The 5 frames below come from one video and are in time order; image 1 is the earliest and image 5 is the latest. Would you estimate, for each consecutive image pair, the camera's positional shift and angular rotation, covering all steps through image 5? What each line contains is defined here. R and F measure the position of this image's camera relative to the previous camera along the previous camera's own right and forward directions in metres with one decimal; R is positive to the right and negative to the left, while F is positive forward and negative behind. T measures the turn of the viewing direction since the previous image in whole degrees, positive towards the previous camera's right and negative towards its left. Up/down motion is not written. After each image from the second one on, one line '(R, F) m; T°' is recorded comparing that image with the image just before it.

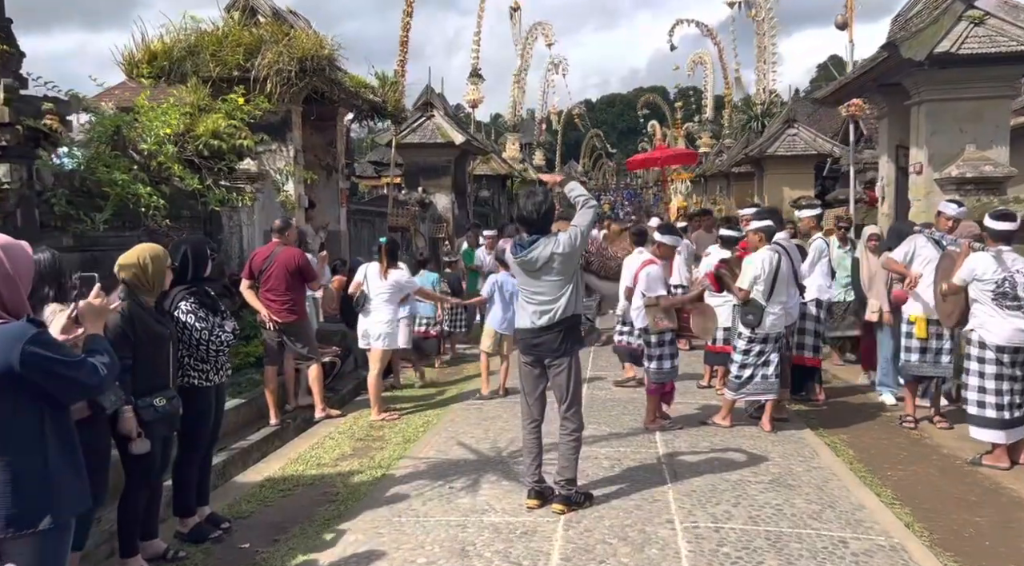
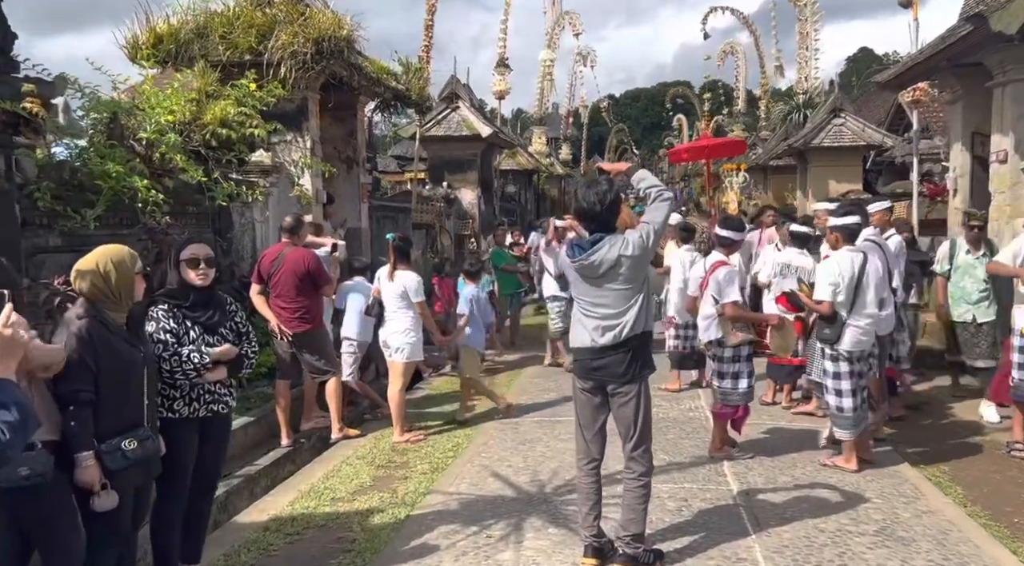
(-0.1, +0.9) m; -1°
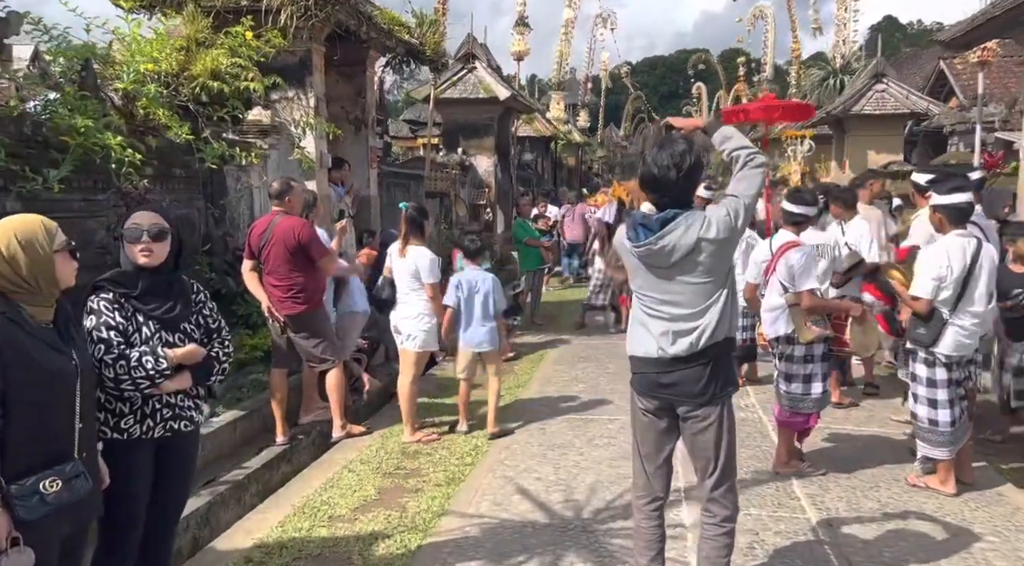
(-0.1, +0.9) m; -1°
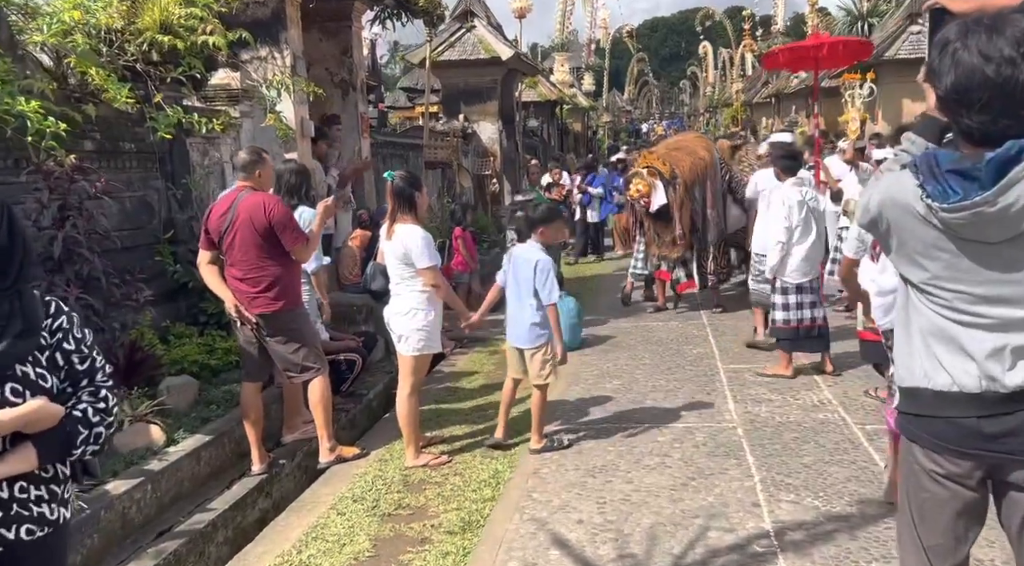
(-0.1, +1.2) m; 0°
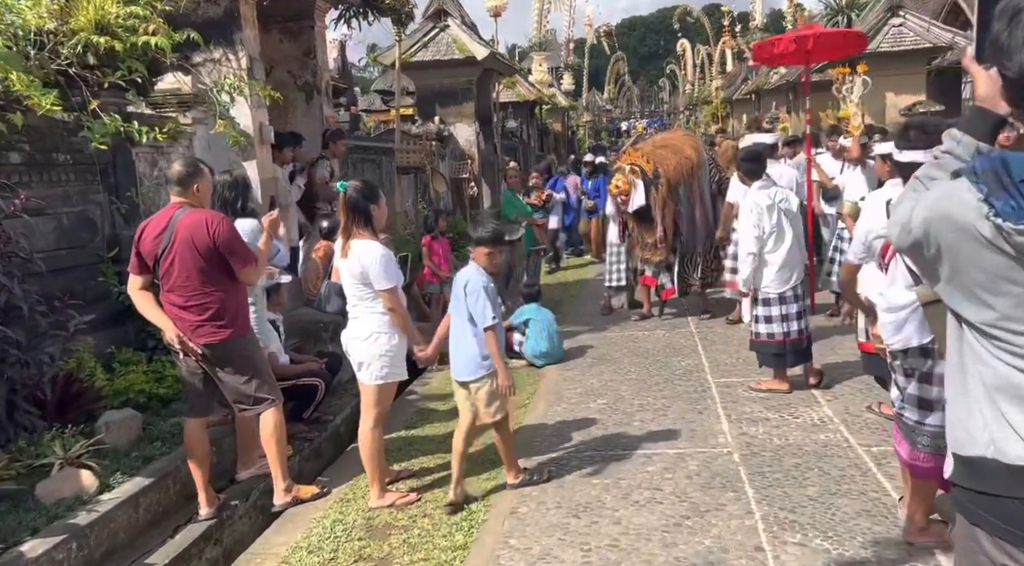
(+0.1, +0.5) m; +1°
